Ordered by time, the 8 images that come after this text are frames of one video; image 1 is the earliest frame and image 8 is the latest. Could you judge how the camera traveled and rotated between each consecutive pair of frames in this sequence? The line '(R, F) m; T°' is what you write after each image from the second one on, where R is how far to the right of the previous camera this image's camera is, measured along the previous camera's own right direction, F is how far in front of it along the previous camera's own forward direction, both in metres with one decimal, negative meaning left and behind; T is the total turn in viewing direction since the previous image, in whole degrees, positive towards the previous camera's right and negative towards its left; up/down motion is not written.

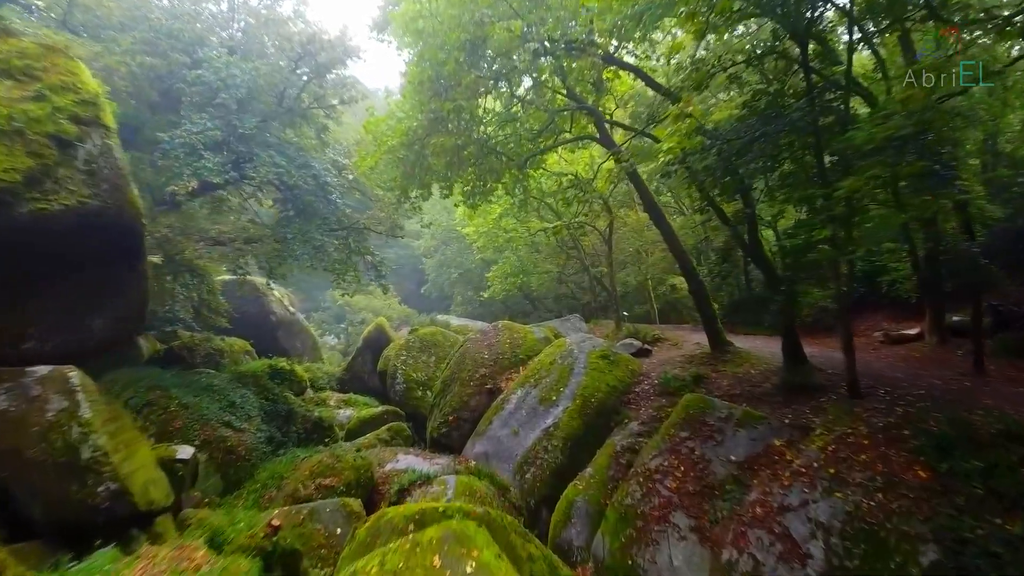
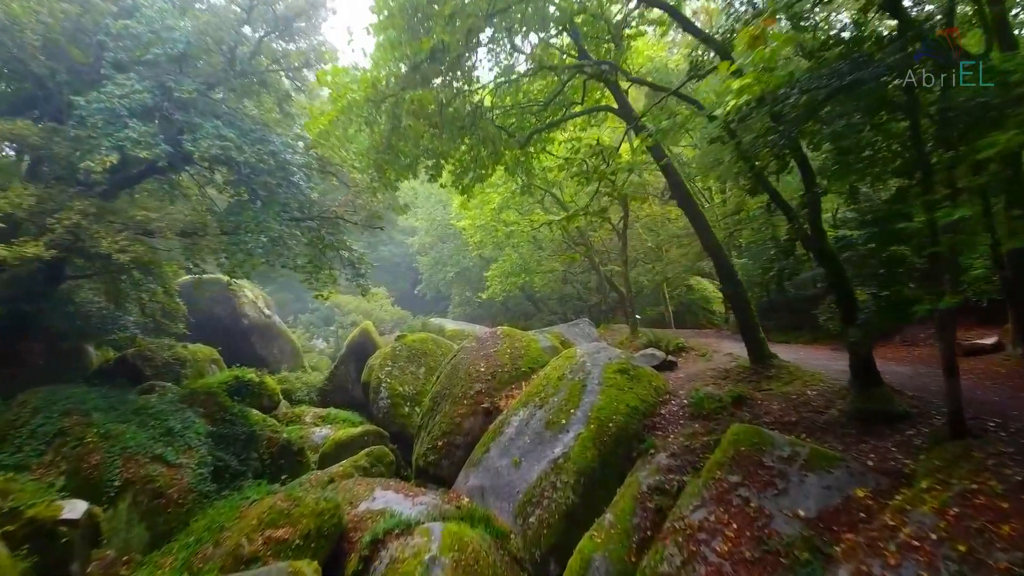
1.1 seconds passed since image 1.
(0.0, +1.5) m; 0°
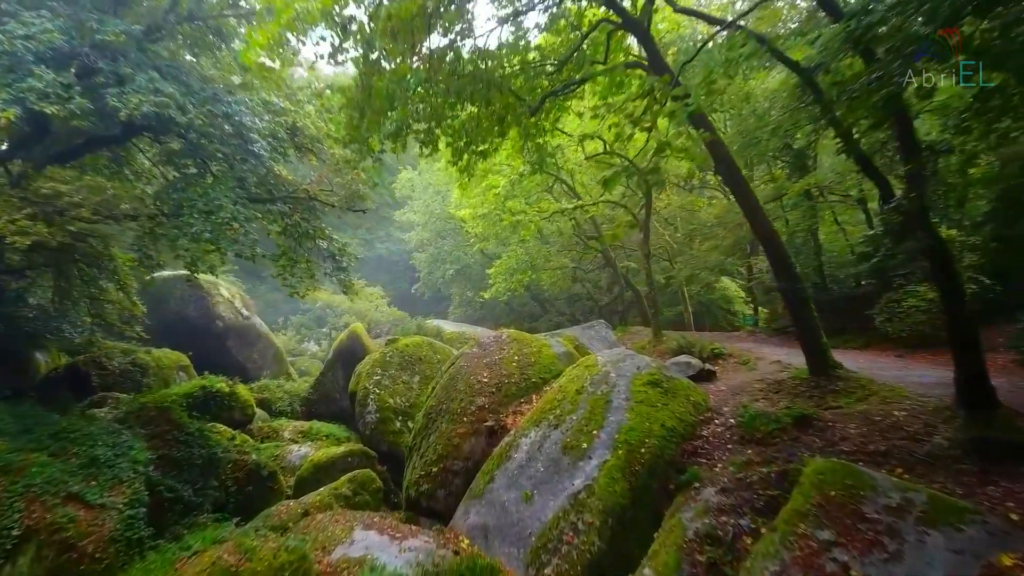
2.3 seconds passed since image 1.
(-0.1, +1.3) m; 0°
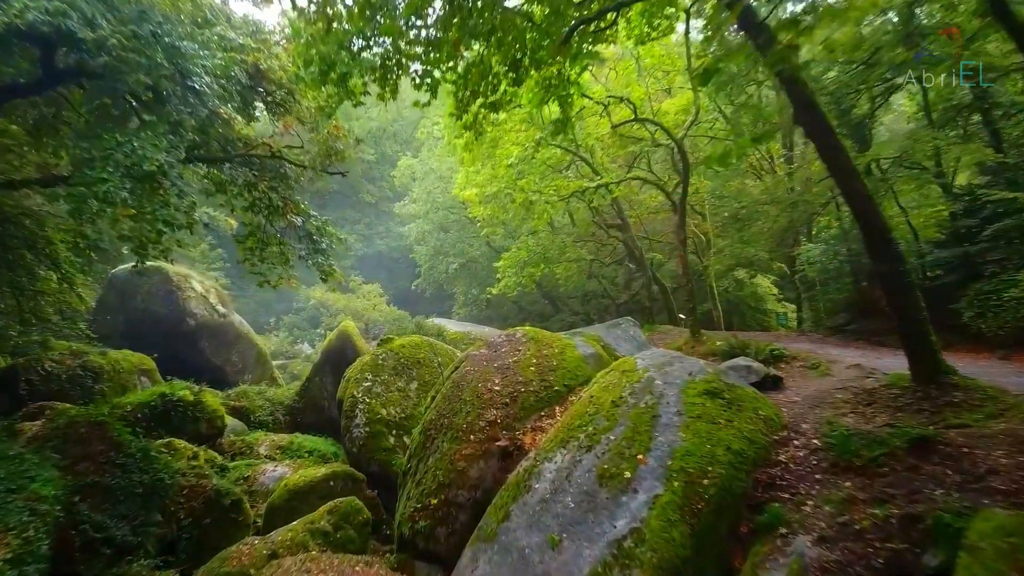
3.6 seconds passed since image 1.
(-0.1, +1.3) m; 0°
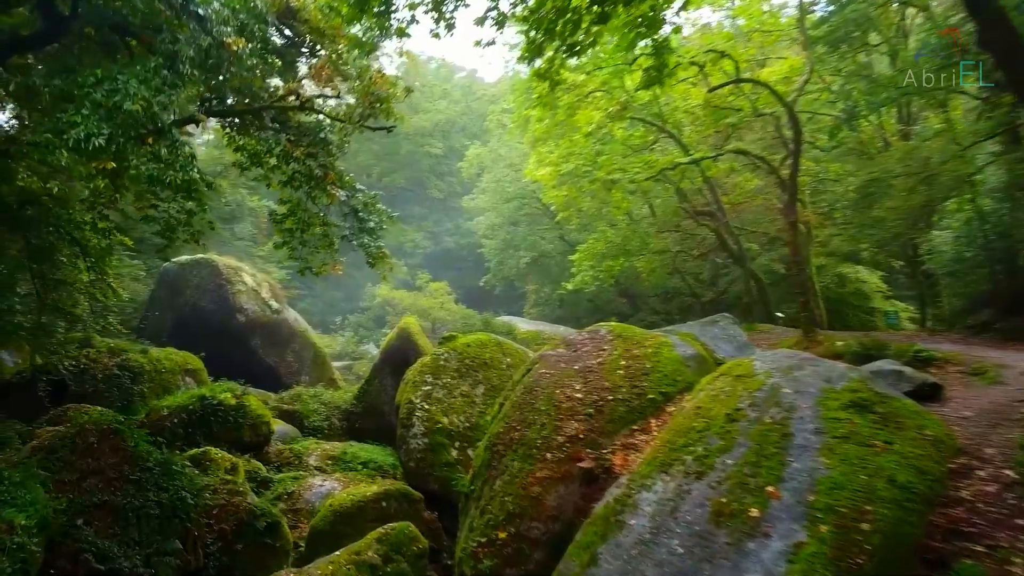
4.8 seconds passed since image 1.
(-0.1, +1.0) m; -5°
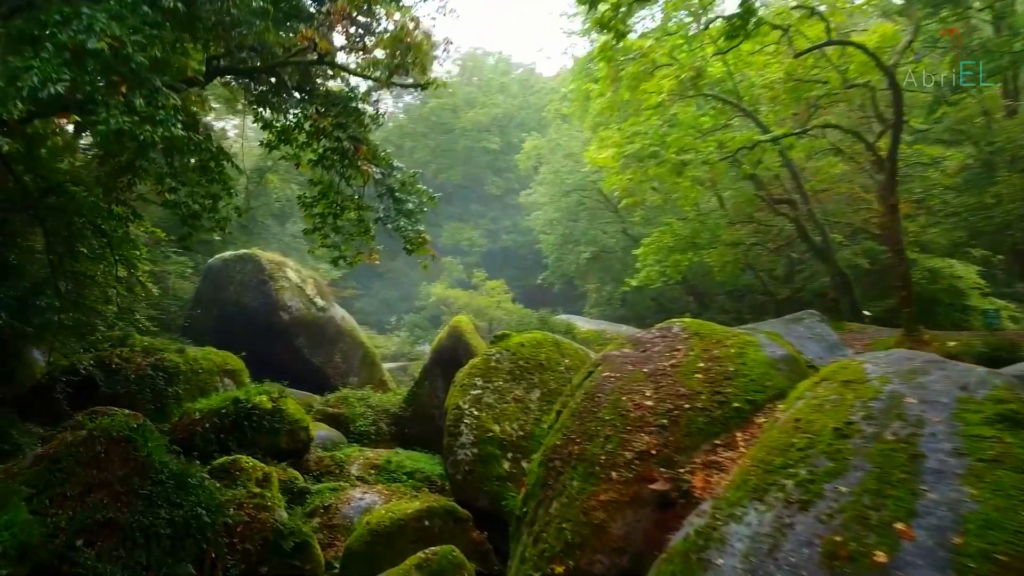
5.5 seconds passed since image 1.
(0.0, +0.7) m; -4°
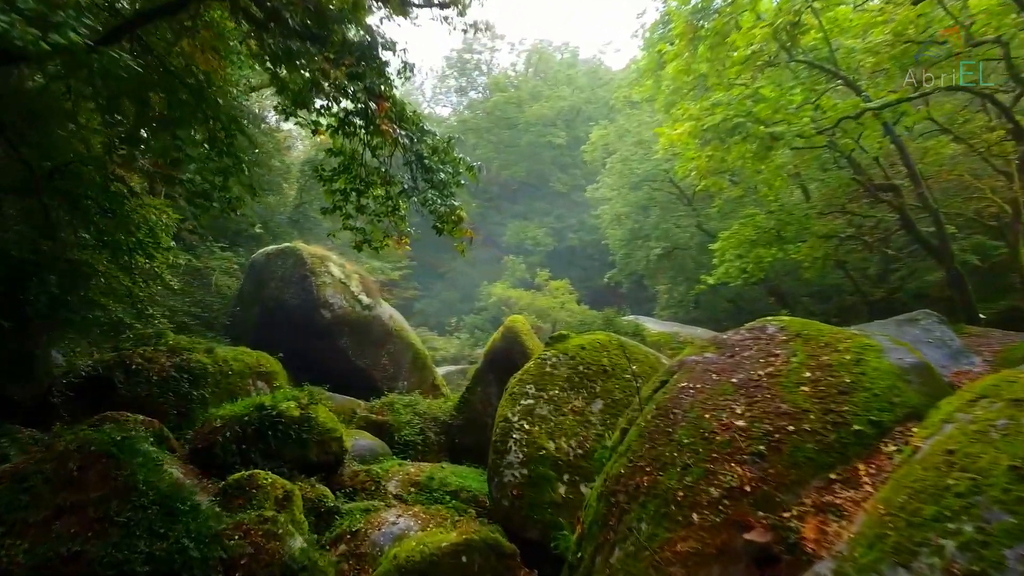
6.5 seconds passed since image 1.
(+0.1, +0.8) m; -5°
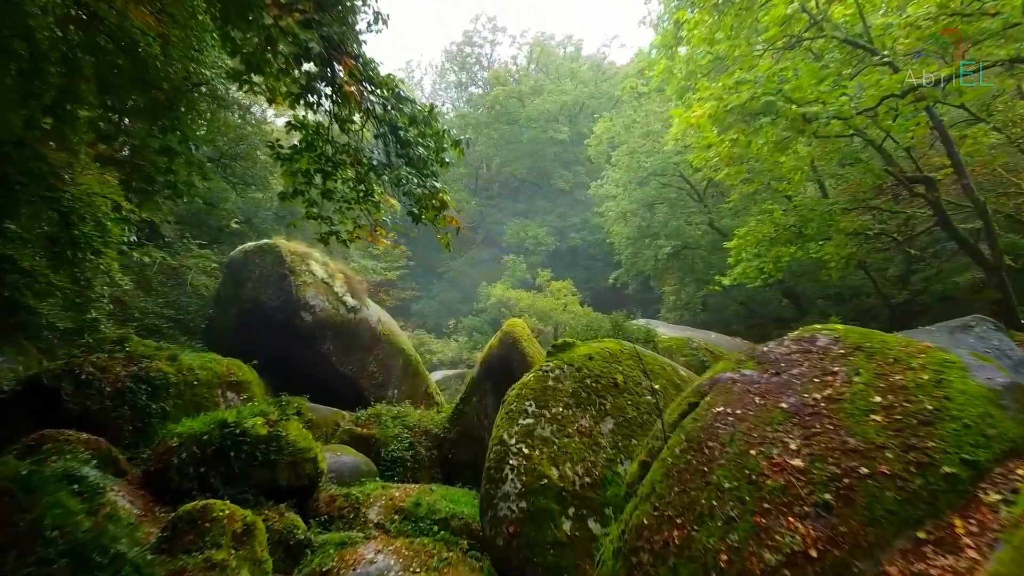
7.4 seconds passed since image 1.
(0.0, +0.7) m; 0°
